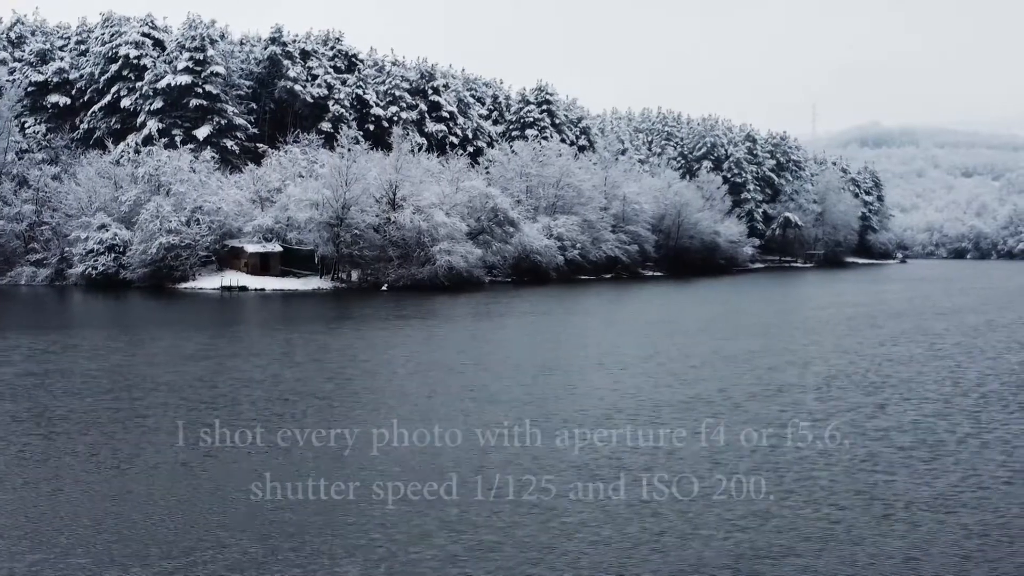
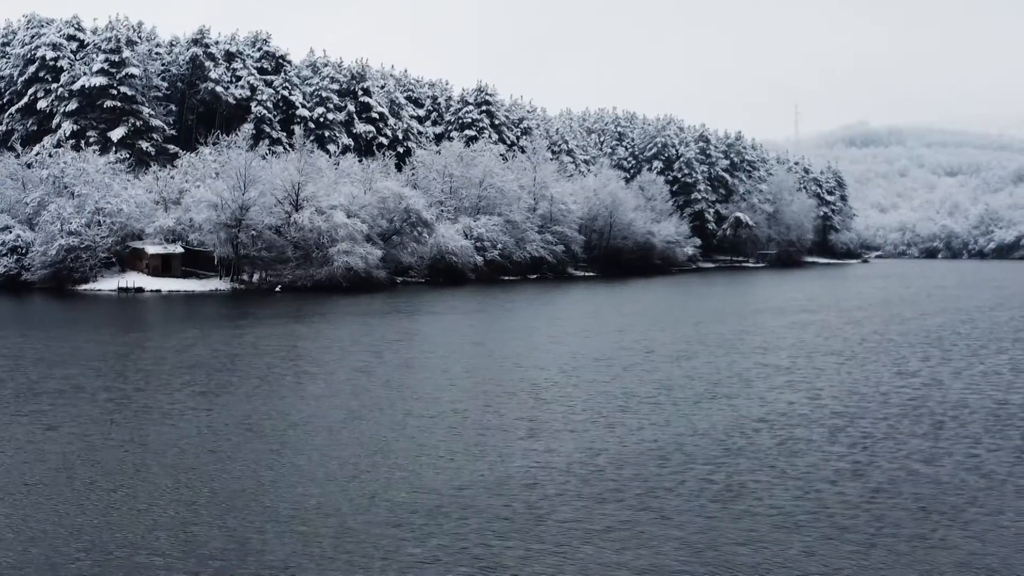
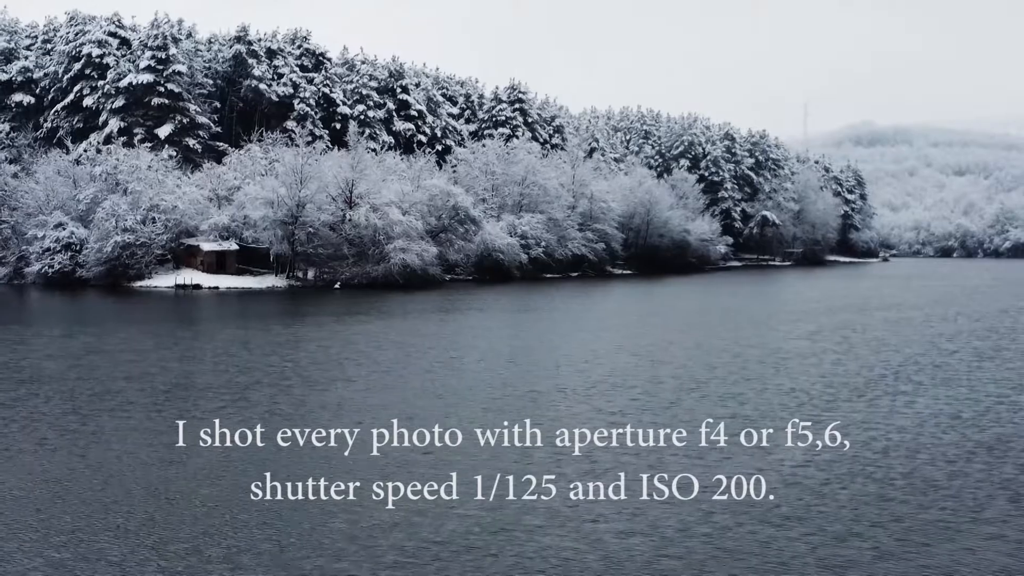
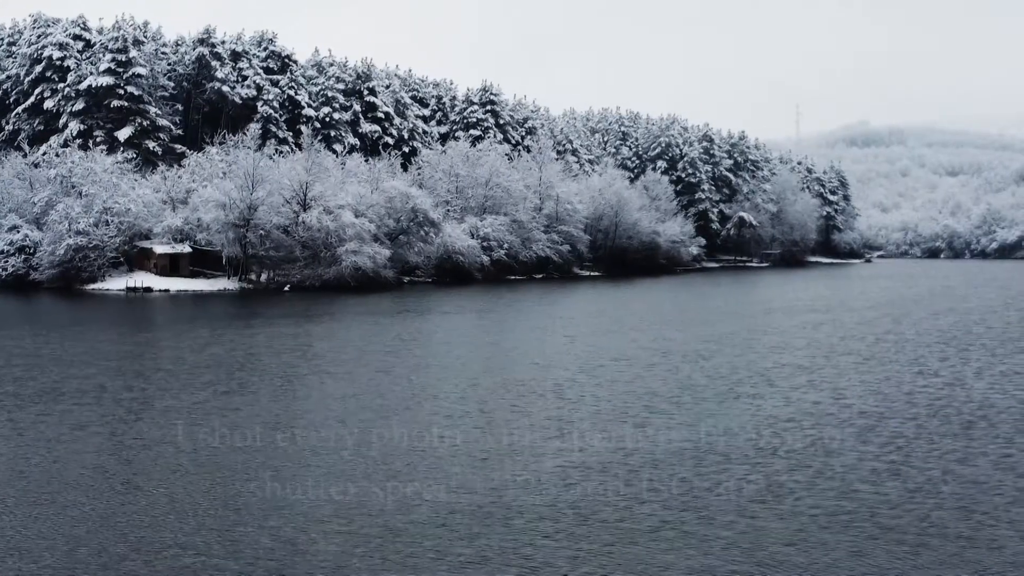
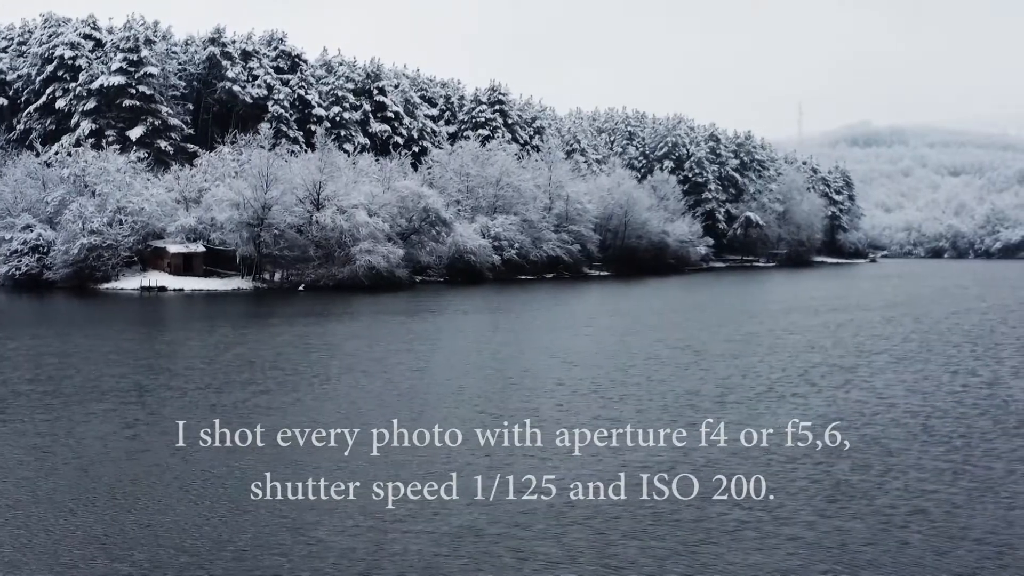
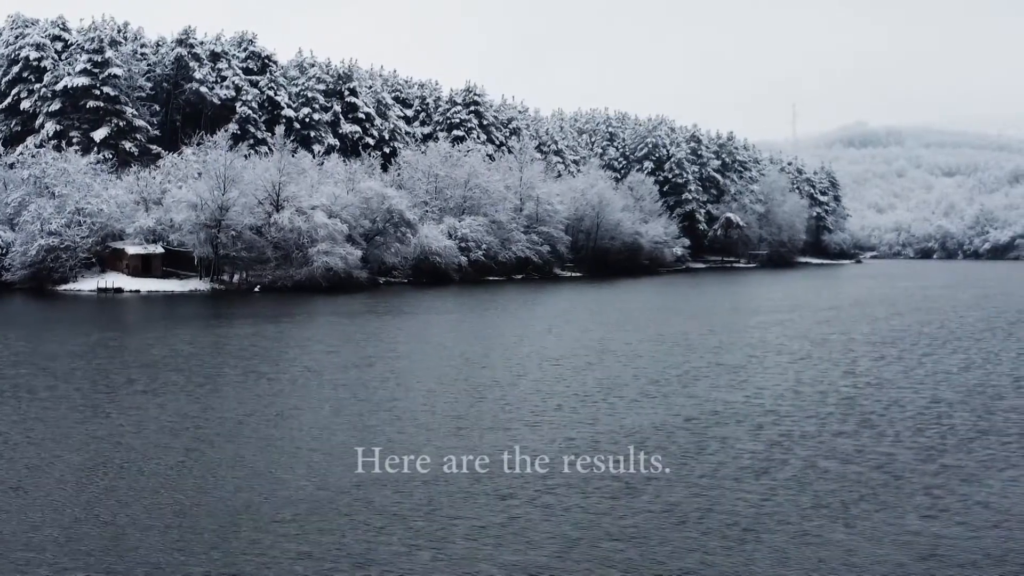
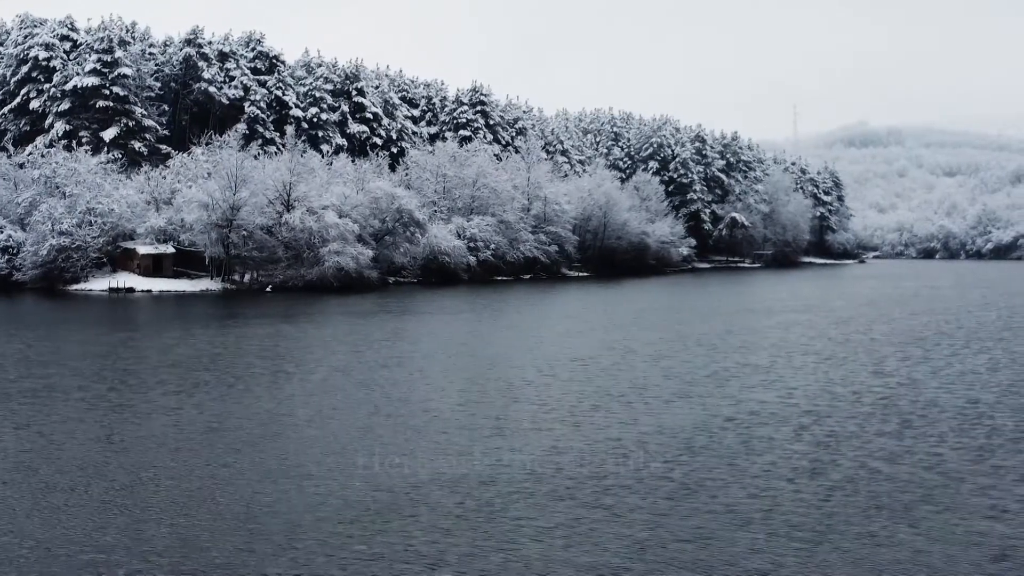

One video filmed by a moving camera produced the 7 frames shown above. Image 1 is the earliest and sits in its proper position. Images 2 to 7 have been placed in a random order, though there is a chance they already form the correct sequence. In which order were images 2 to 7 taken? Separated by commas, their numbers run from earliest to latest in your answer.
3, 5, 4, 2, 7, 6
